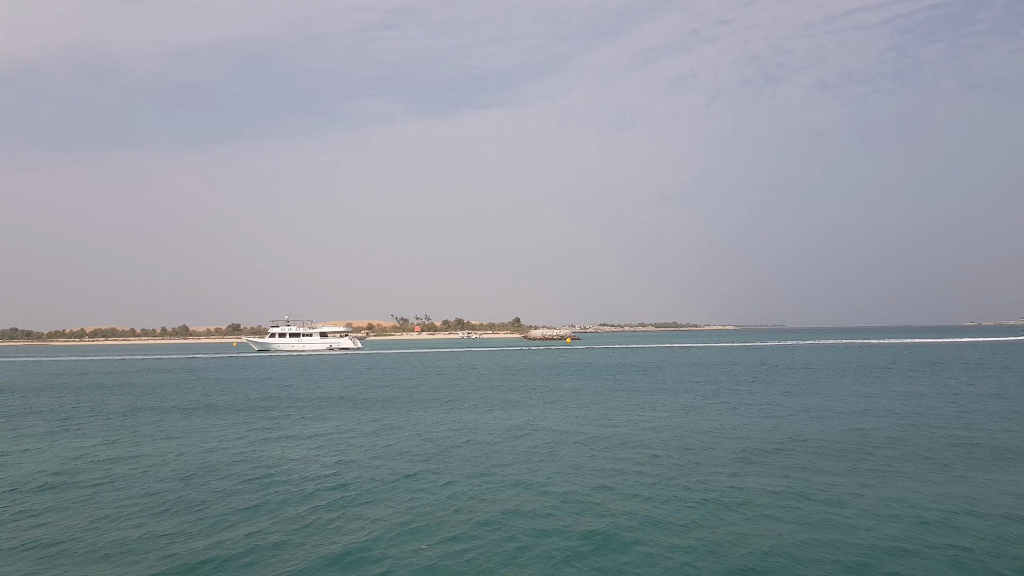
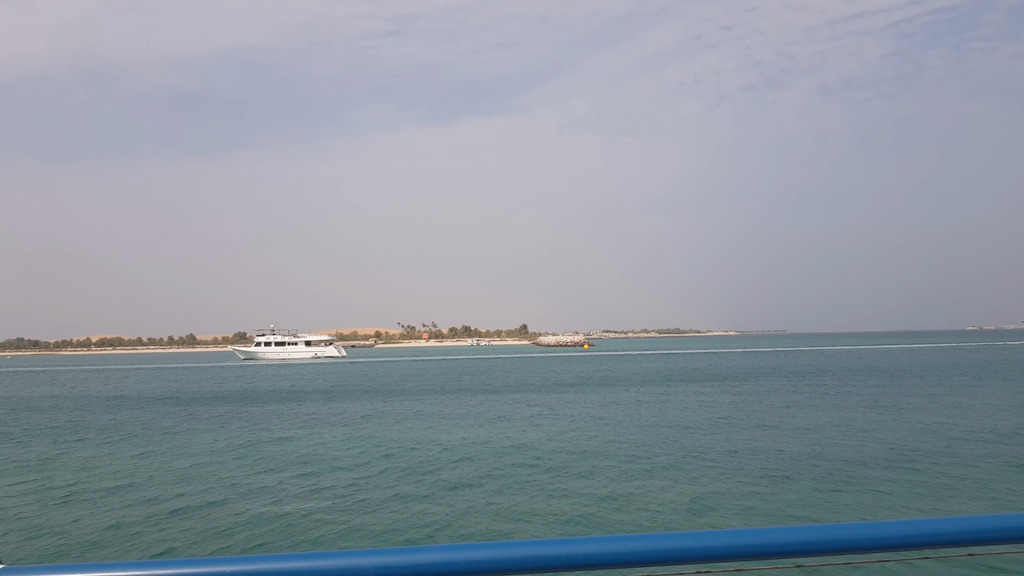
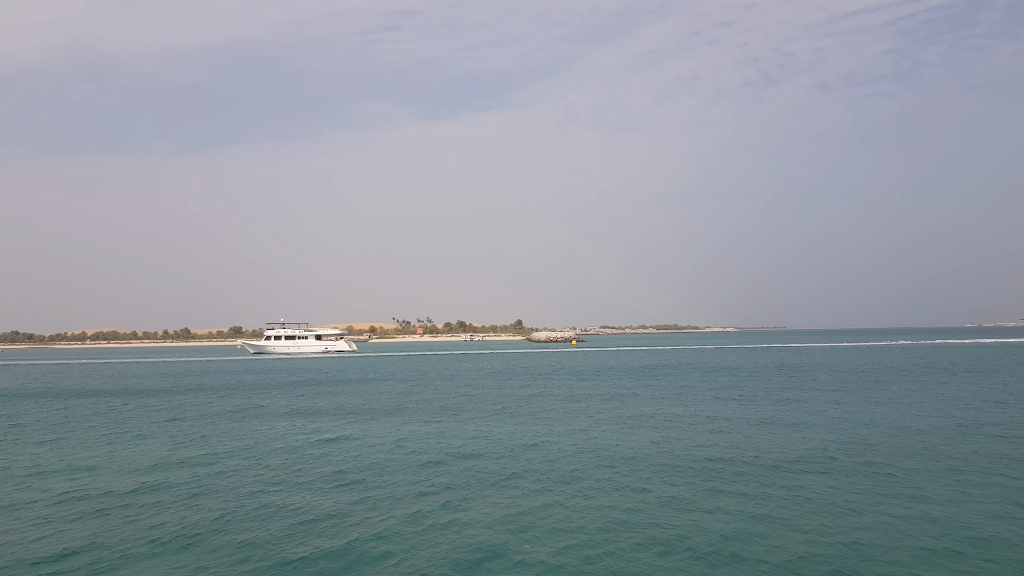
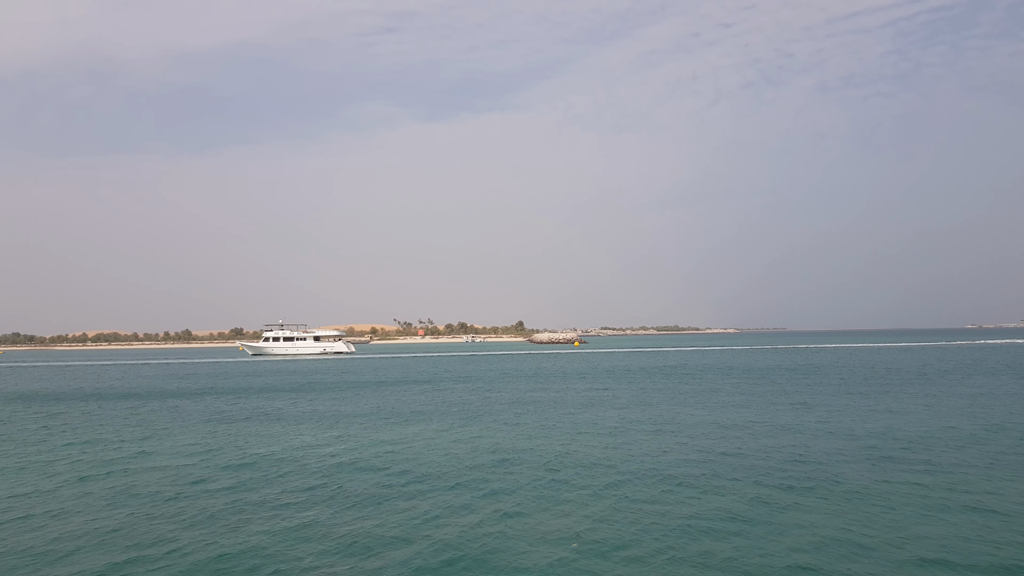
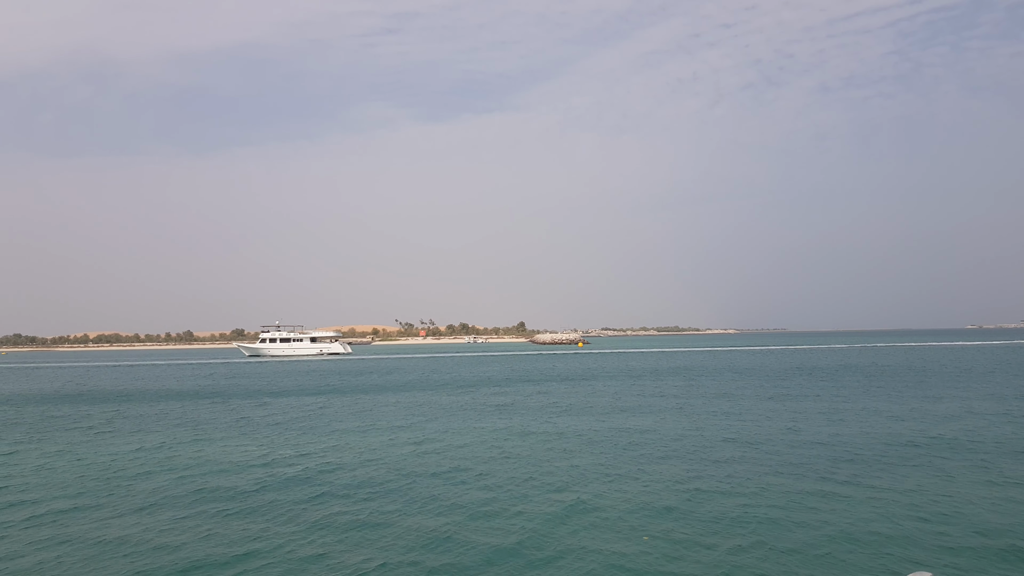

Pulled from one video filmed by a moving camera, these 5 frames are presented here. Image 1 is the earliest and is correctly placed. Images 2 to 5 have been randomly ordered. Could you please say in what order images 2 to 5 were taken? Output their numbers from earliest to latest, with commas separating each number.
3, 4, 5, 2
